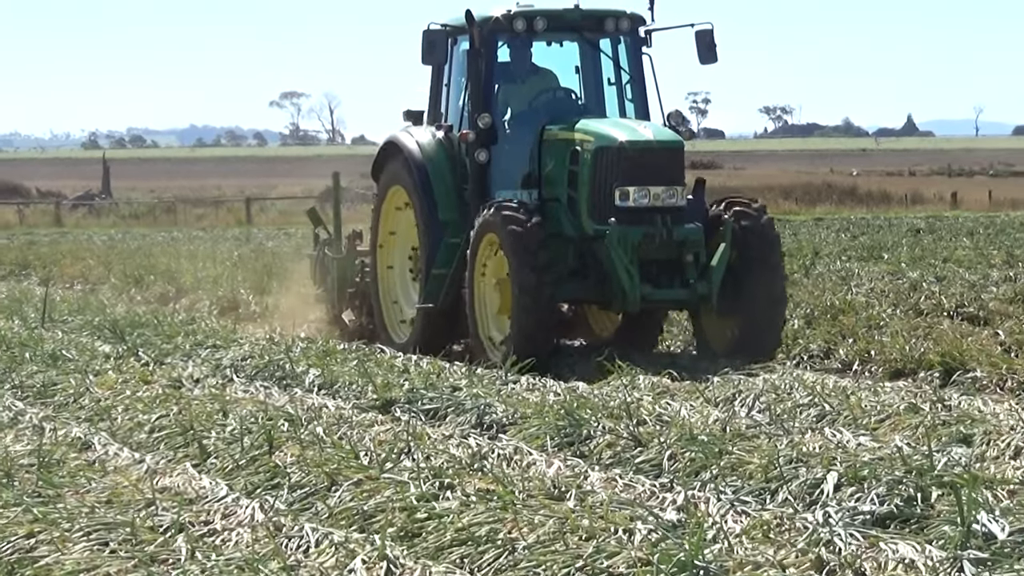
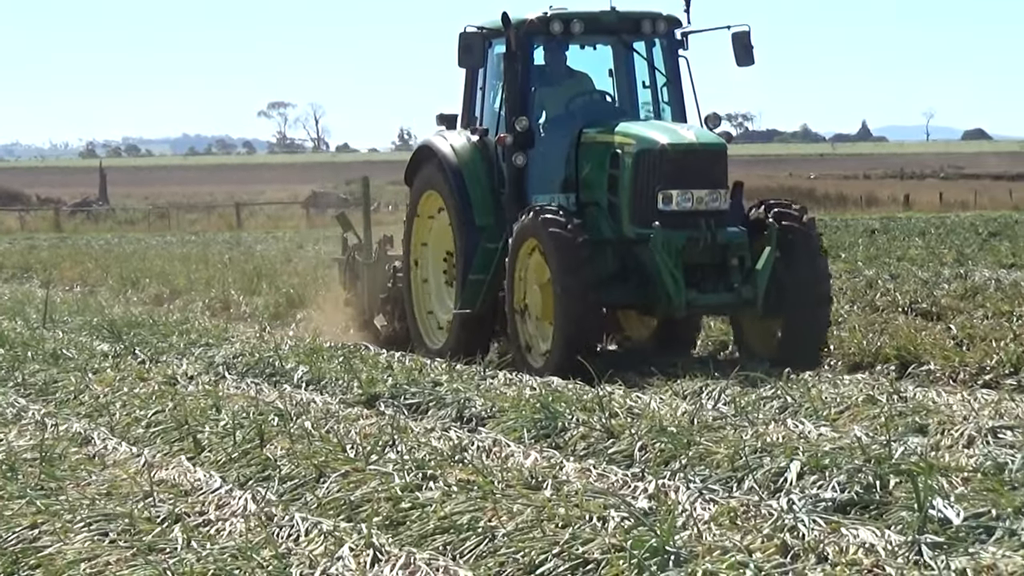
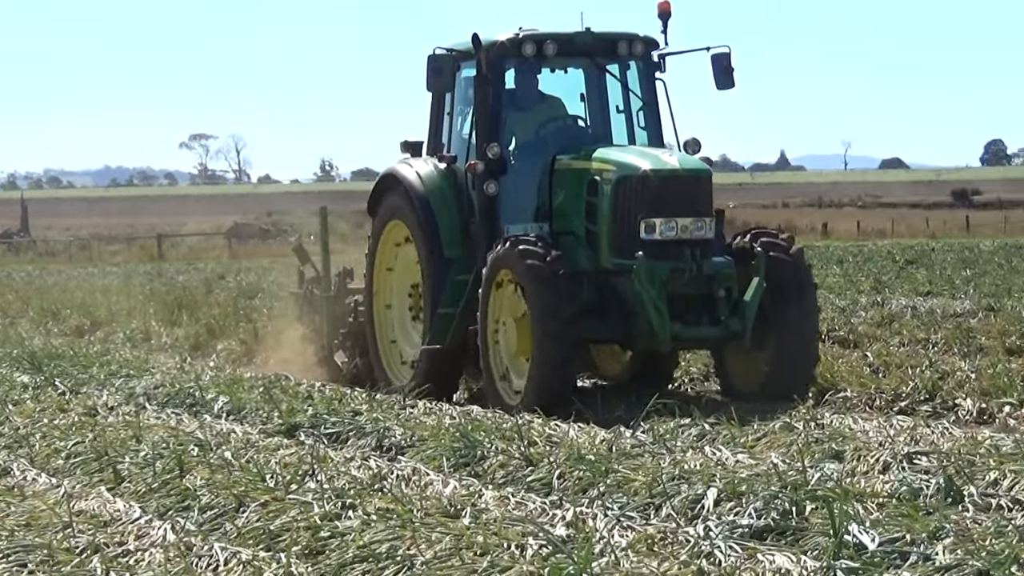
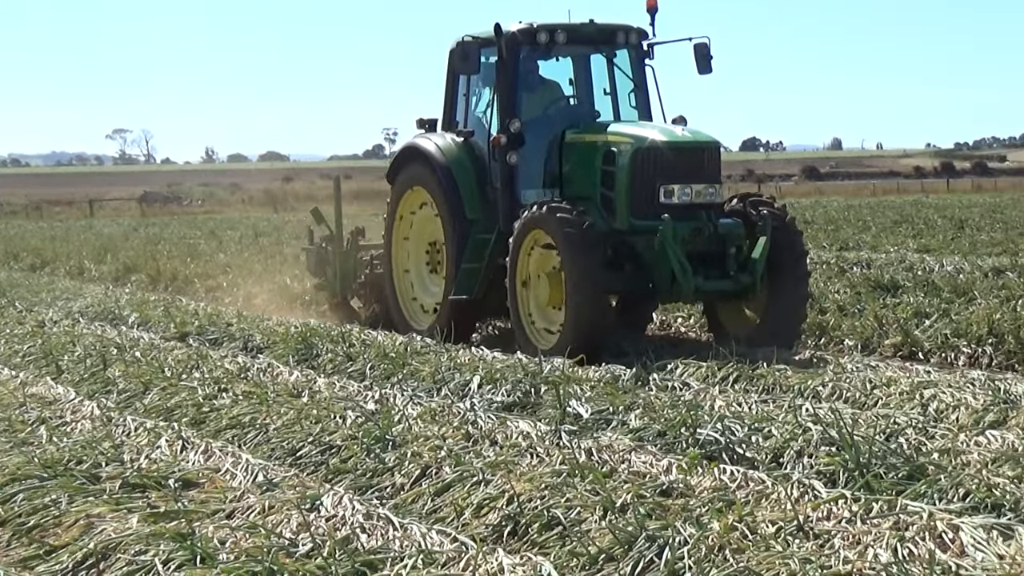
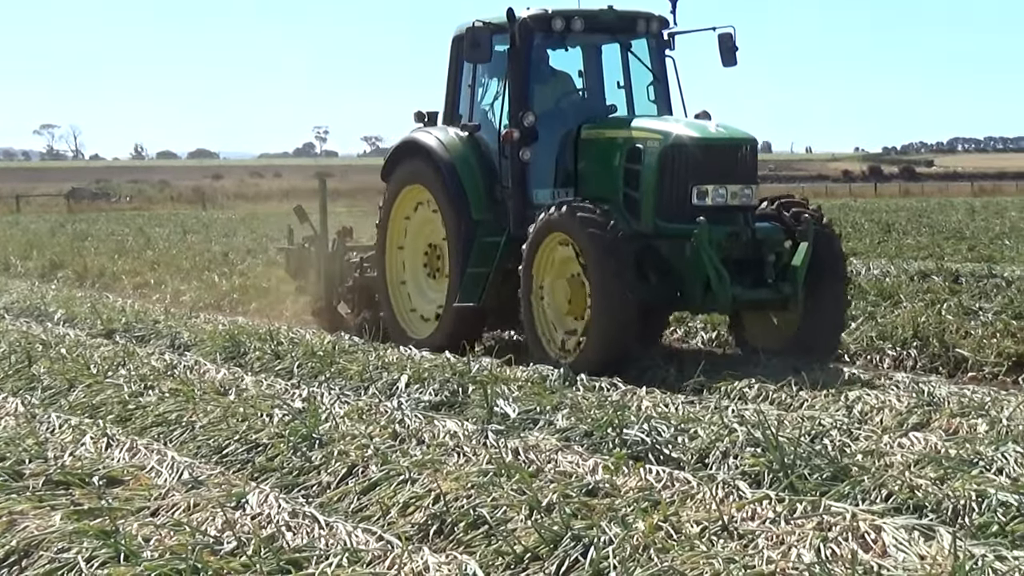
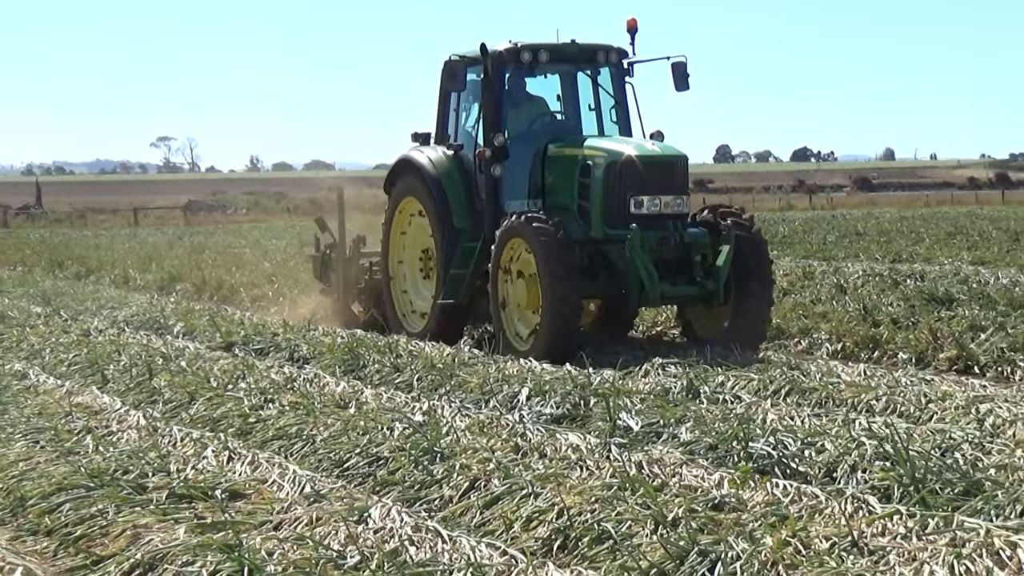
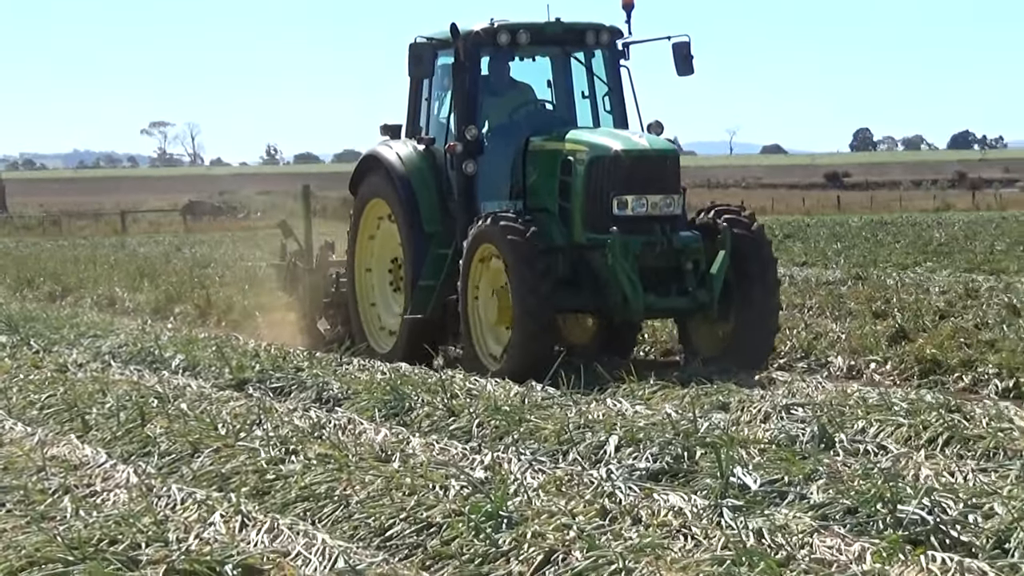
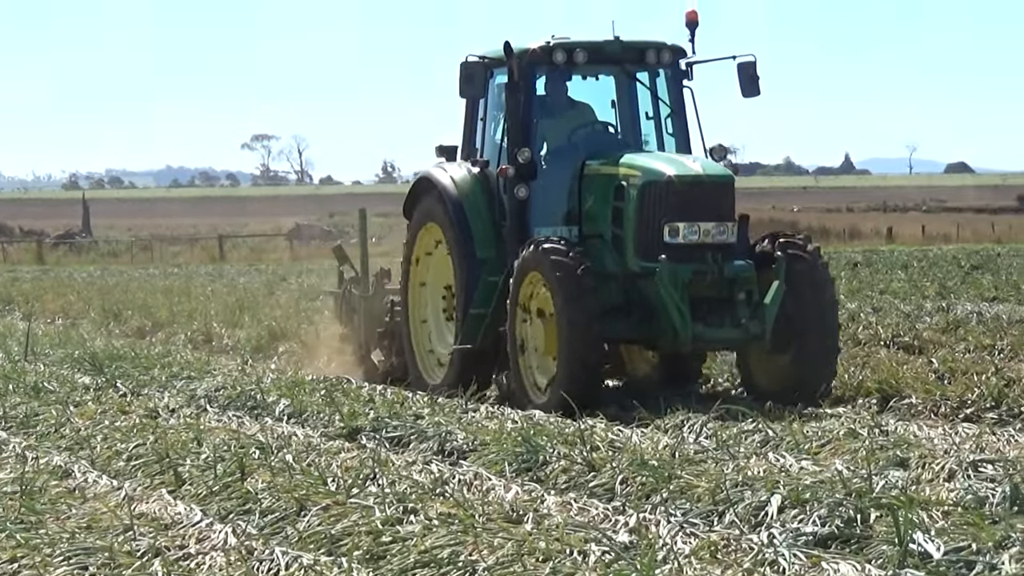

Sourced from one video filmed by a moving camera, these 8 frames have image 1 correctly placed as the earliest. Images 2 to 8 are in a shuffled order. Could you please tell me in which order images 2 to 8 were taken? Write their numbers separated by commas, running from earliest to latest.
2, 8, 3, 7, 6, 4, 5
